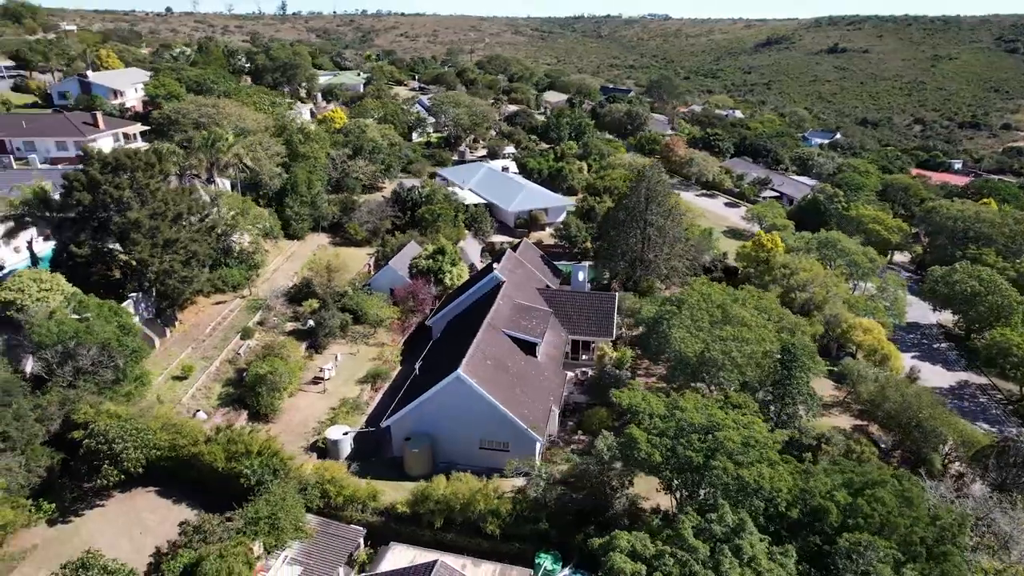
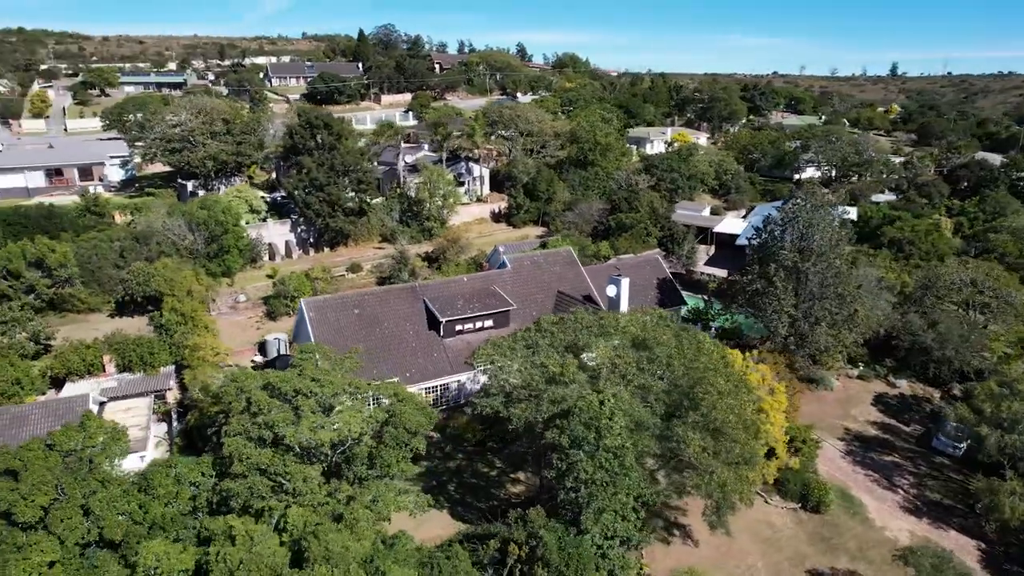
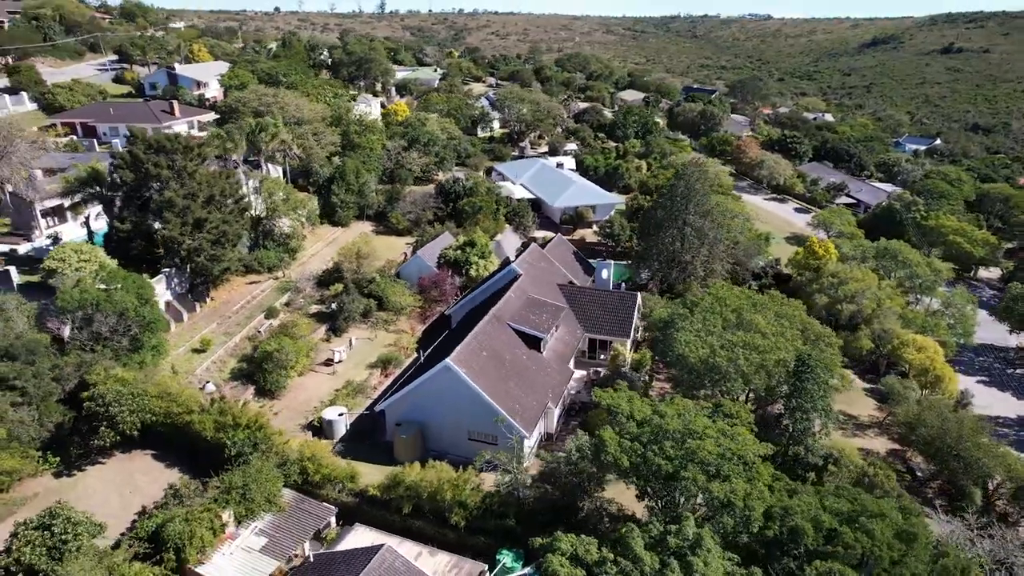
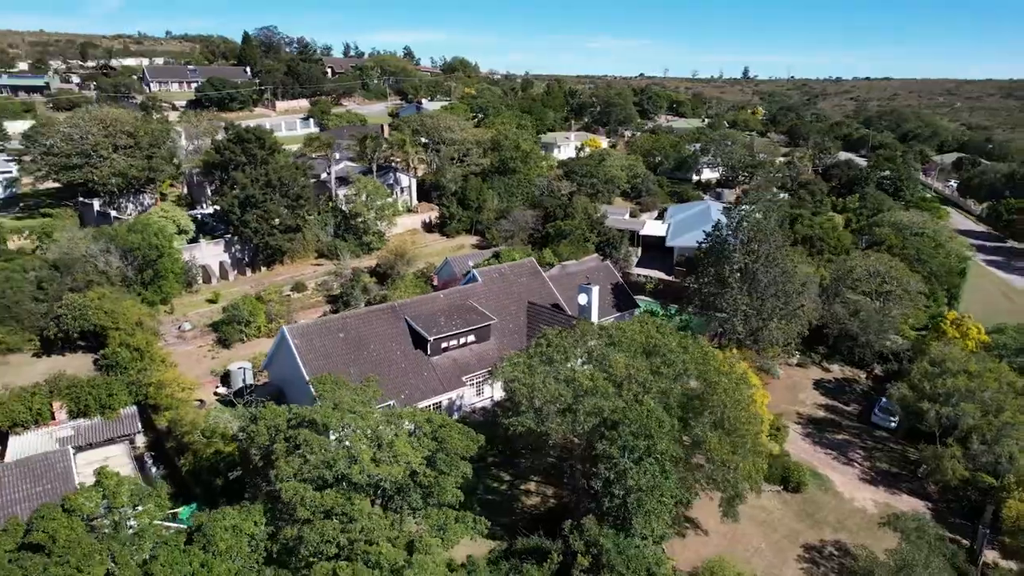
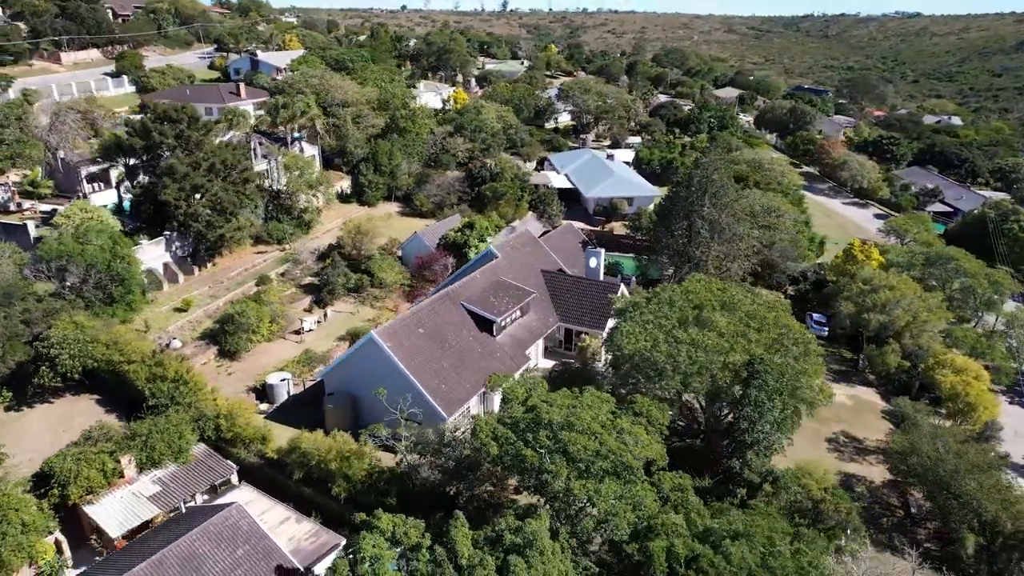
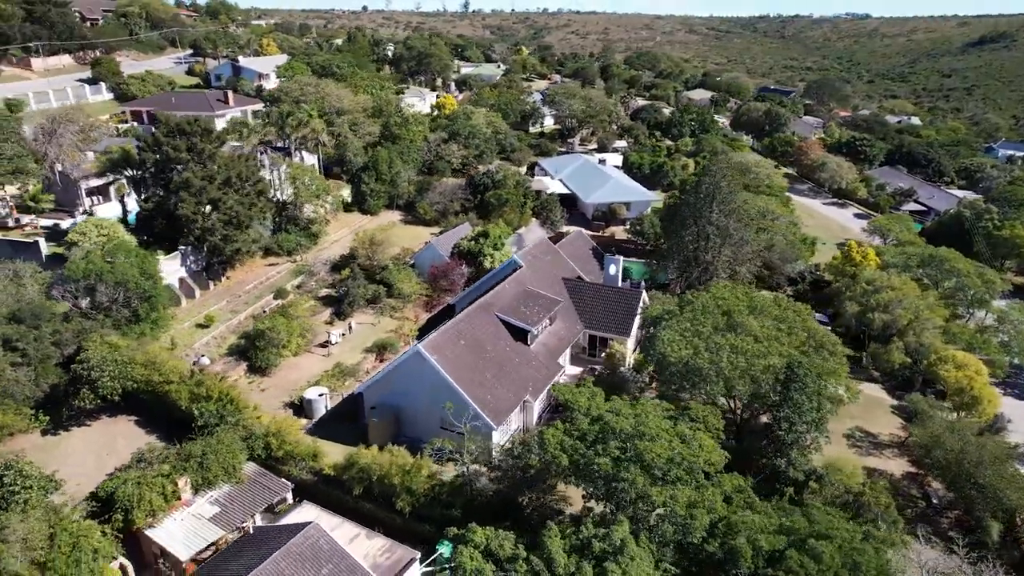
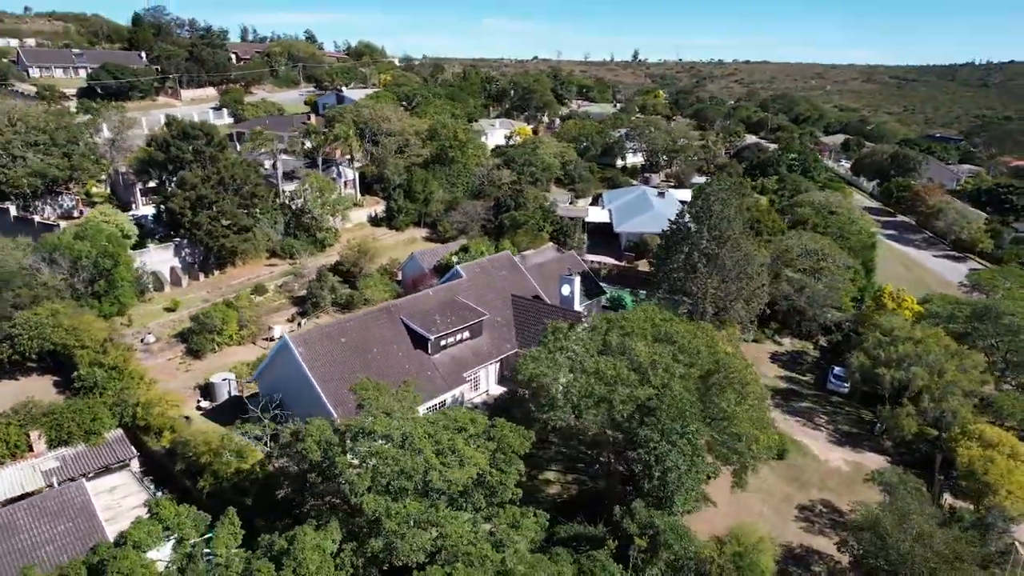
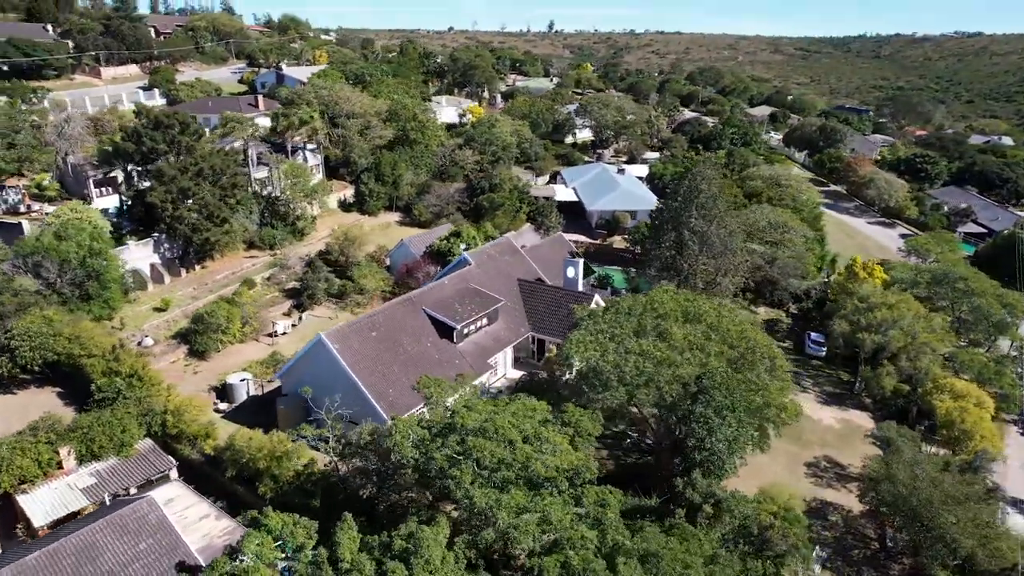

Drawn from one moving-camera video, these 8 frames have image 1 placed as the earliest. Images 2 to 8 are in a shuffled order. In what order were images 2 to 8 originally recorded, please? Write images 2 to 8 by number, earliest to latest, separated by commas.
3, 6, 5, 8, 7, 4, 2
